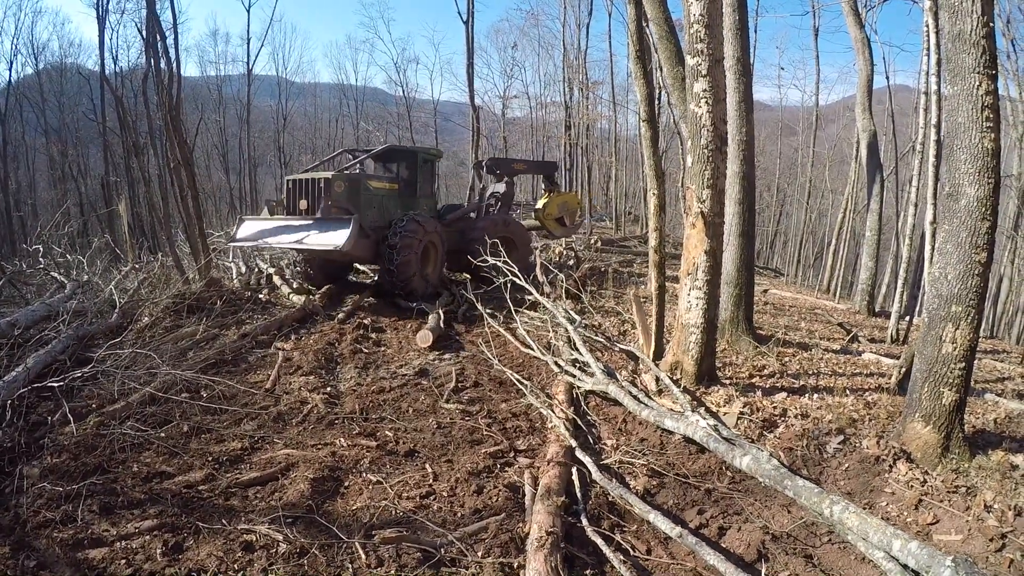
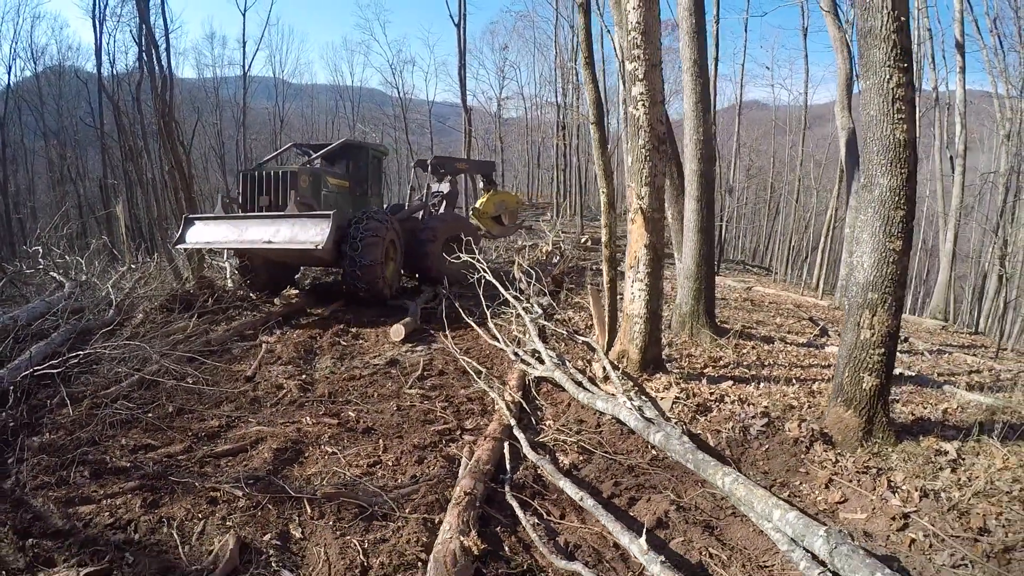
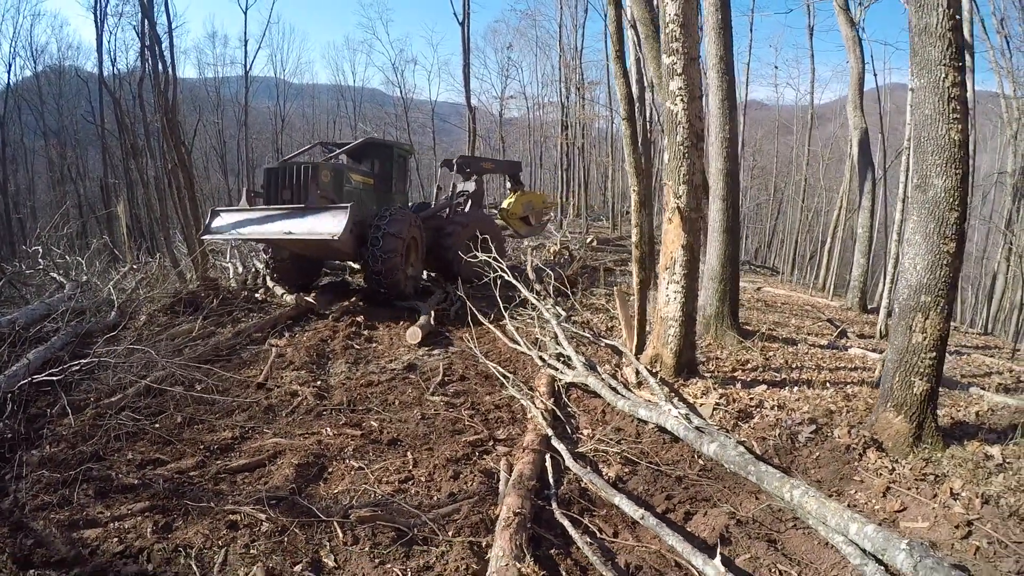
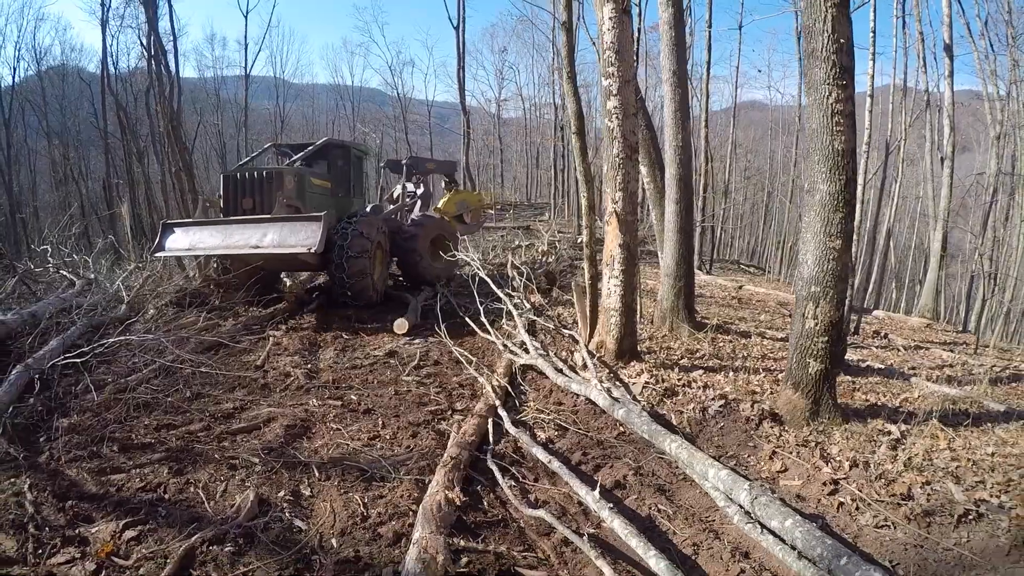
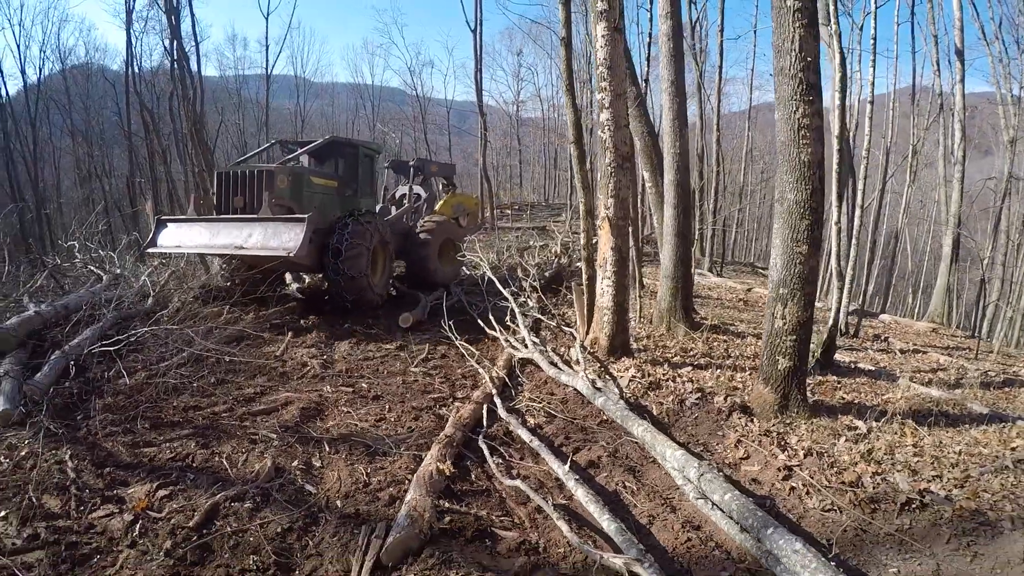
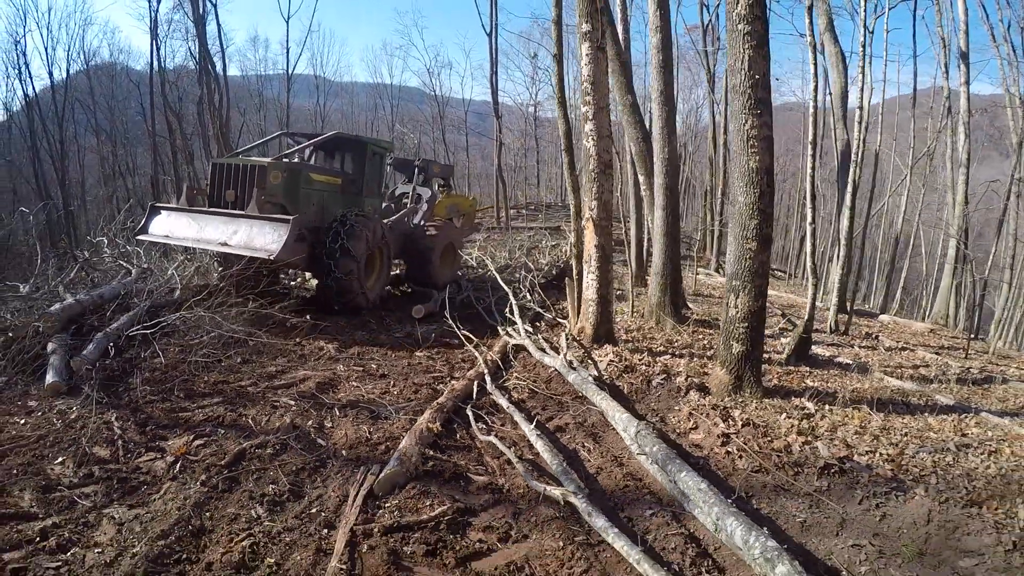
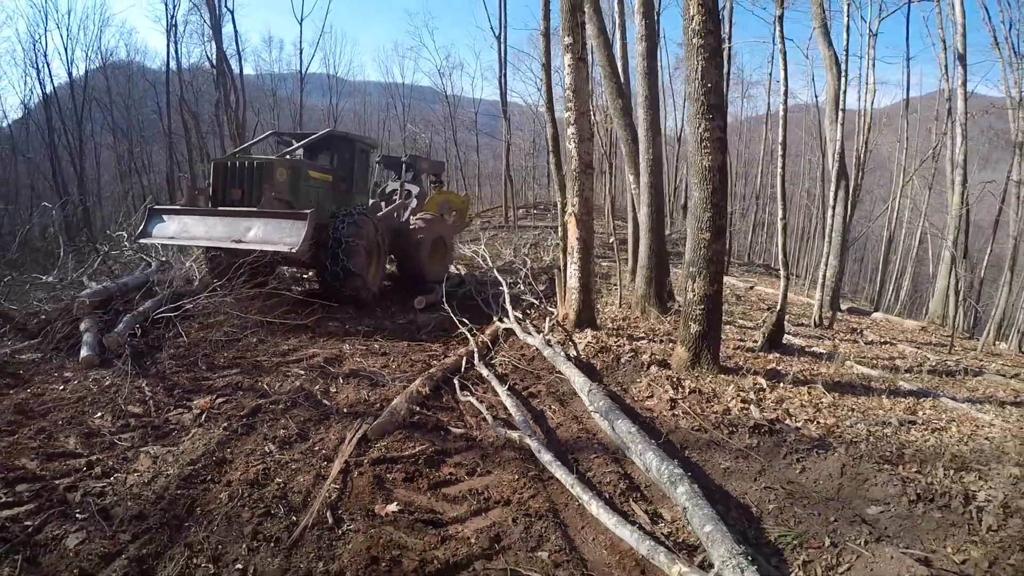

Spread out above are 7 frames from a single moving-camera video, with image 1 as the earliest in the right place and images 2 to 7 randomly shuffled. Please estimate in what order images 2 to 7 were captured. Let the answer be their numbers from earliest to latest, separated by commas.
3, 2, 4, 5, 6, 7
